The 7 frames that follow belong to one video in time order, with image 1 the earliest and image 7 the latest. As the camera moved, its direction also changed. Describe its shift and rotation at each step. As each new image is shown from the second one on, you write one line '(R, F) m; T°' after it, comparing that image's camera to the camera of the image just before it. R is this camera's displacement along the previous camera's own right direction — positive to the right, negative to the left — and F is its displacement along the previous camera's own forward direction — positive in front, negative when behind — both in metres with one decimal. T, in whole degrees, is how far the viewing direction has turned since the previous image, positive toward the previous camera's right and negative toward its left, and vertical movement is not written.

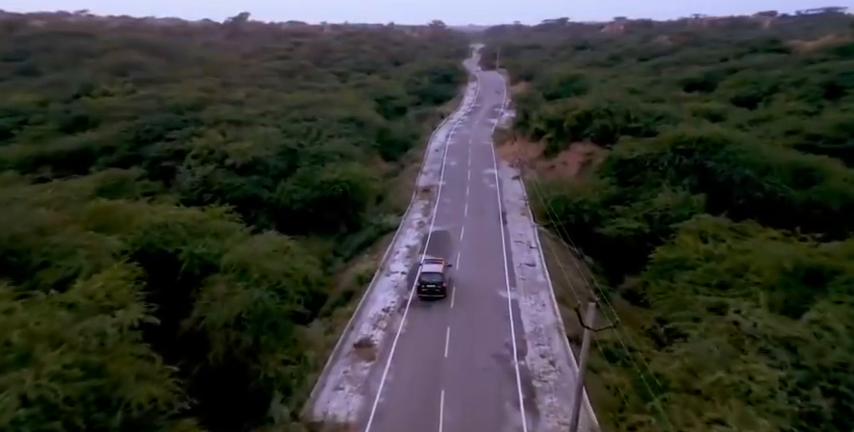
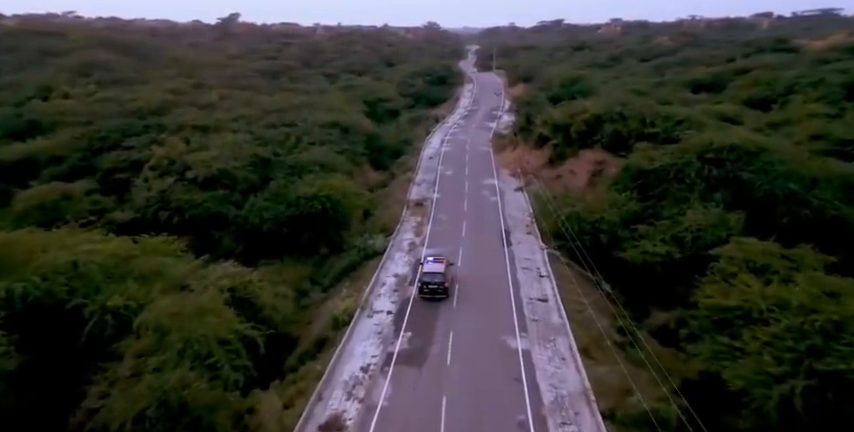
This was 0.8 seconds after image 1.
(+0.2, +5.4) m; 0°
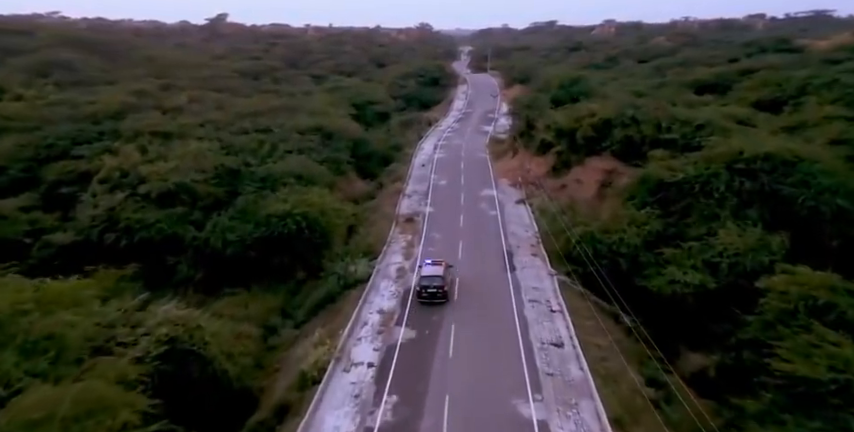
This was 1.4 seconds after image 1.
(+0.1, +4.7) m; +1°
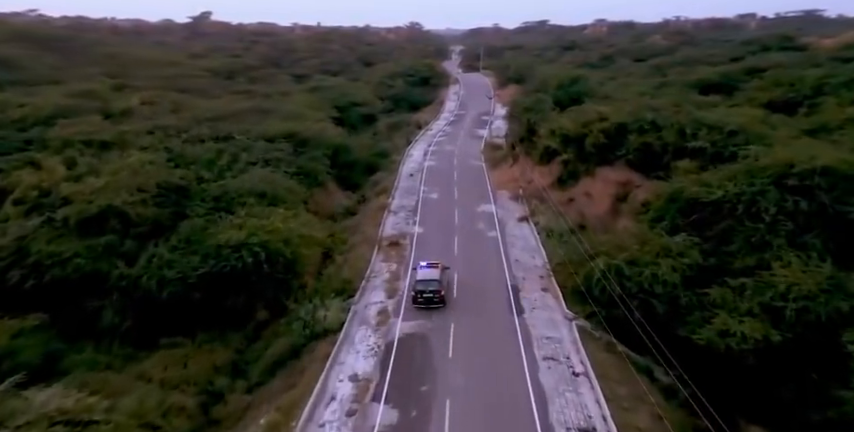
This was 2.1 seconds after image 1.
(+0.1, +5.7) m; +1°
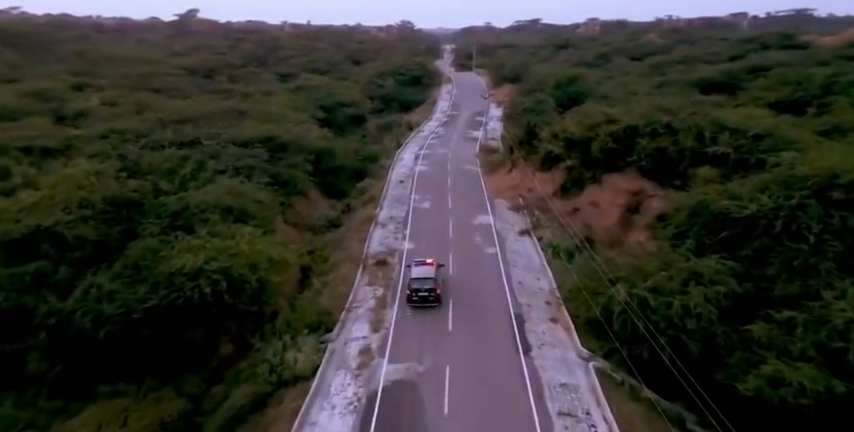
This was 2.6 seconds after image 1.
(+0.1, +3.7) m; +1°
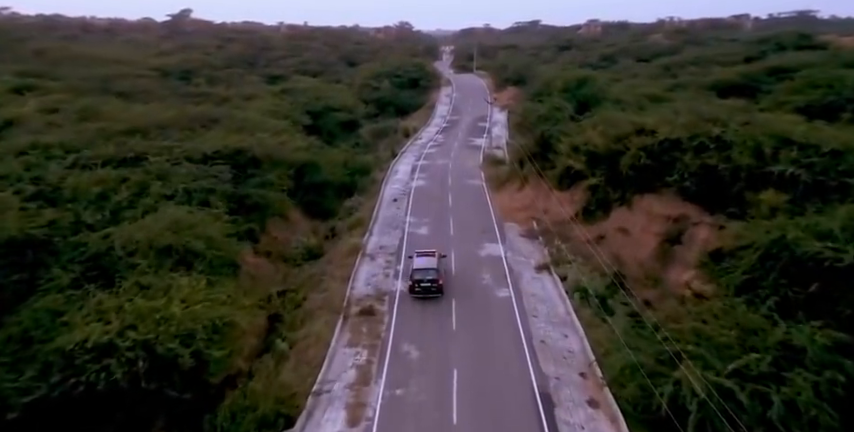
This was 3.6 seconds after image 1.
(+0.1, +5.8) m; 0°
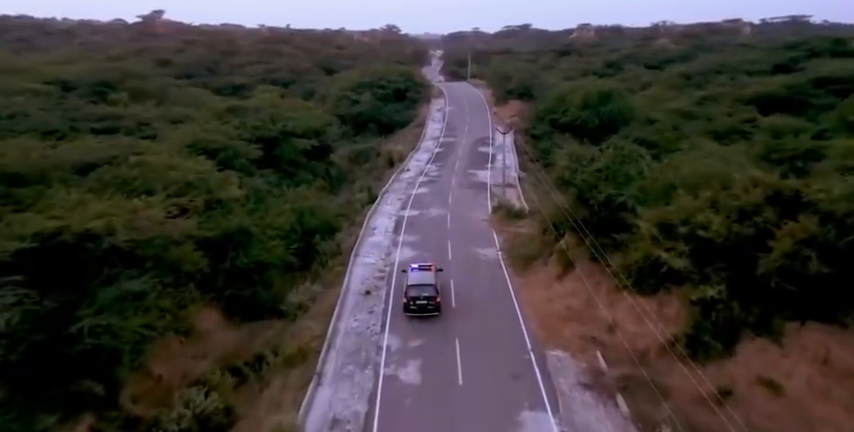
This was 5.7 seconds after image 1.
(-0.1, +13.6) m; +1°
